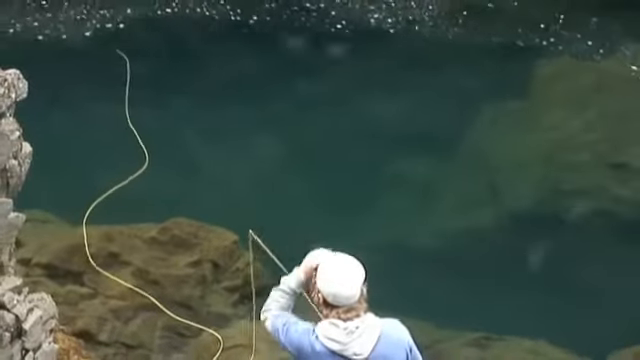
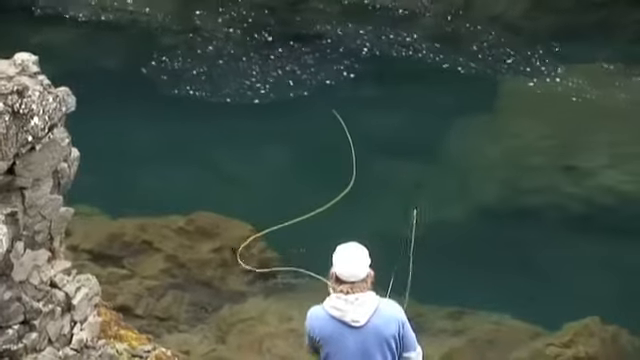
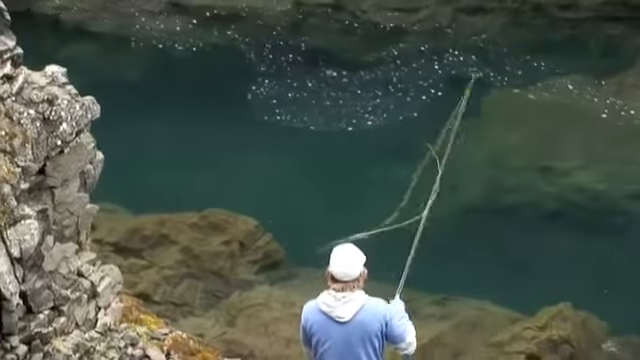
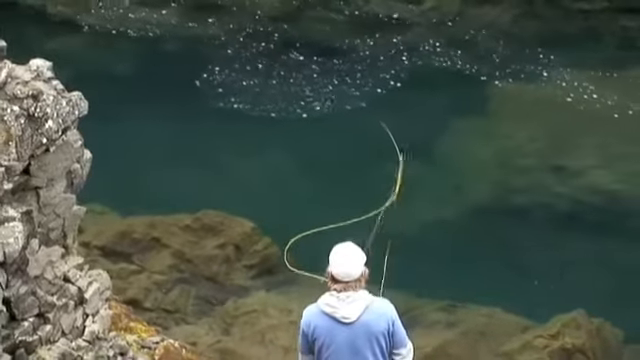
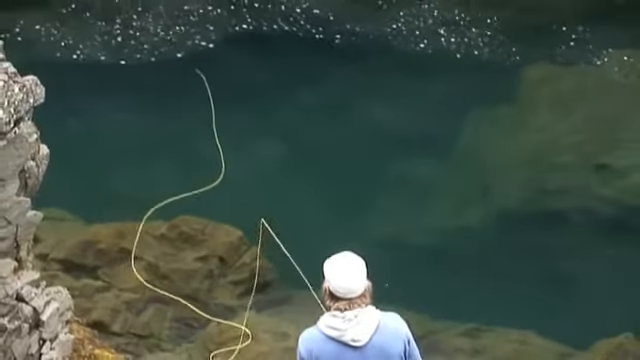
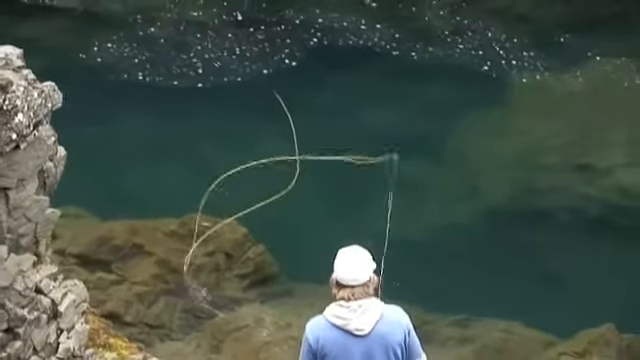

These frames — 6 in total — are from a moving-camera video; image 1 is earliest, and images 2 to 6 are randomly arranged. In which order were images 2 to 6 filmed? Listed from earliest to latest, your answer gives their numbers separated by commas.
5, 6, 2, 4, 3
